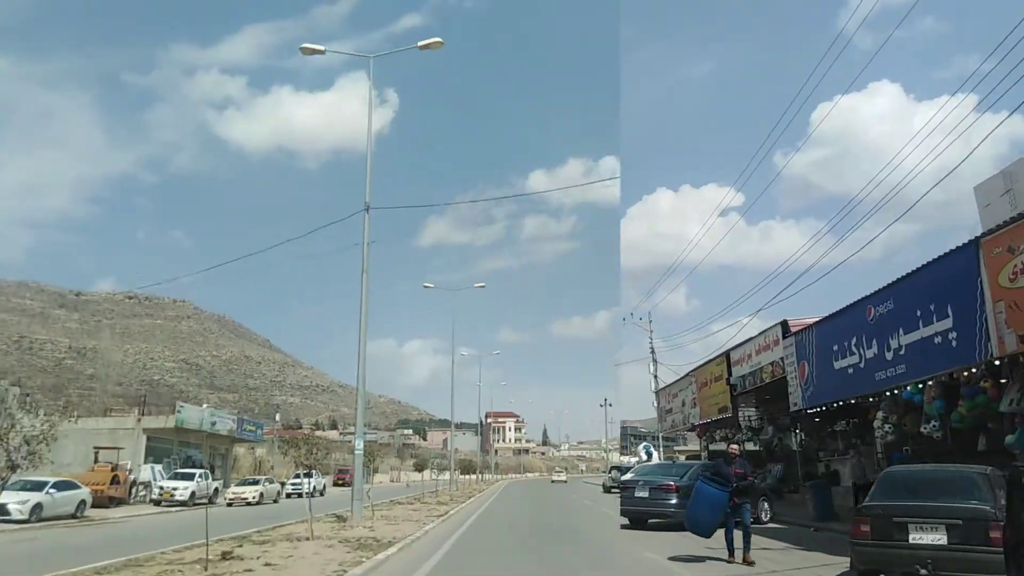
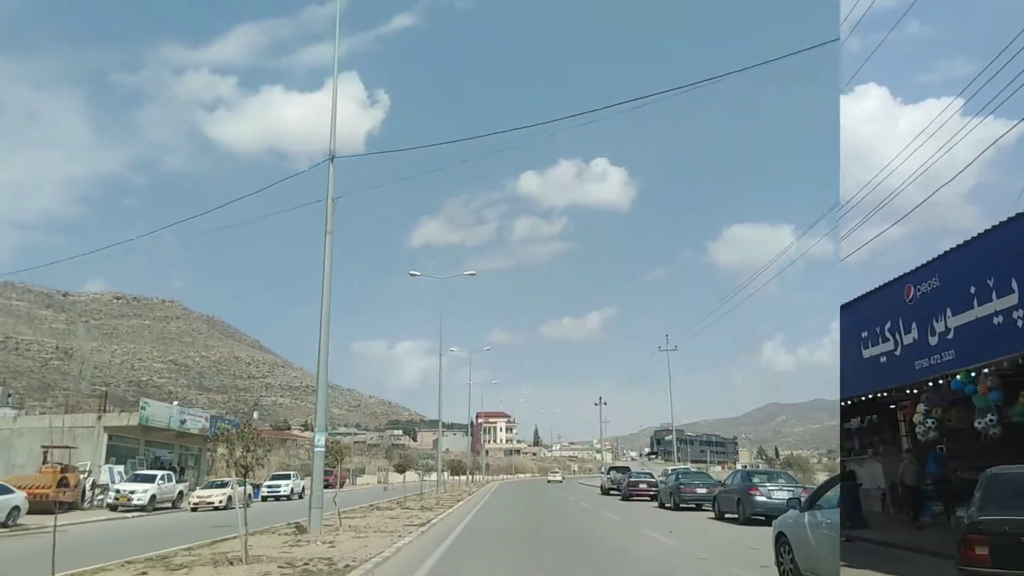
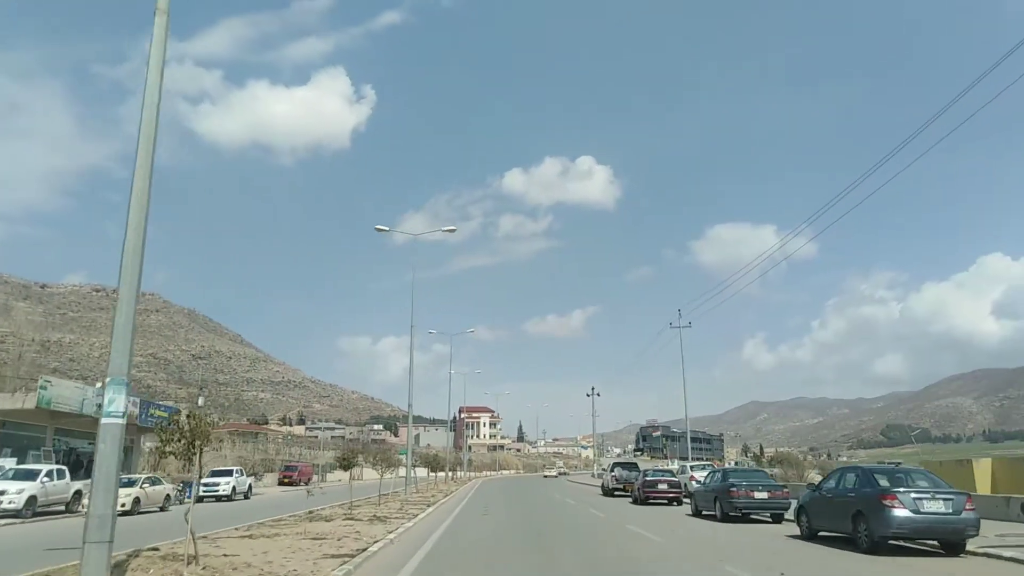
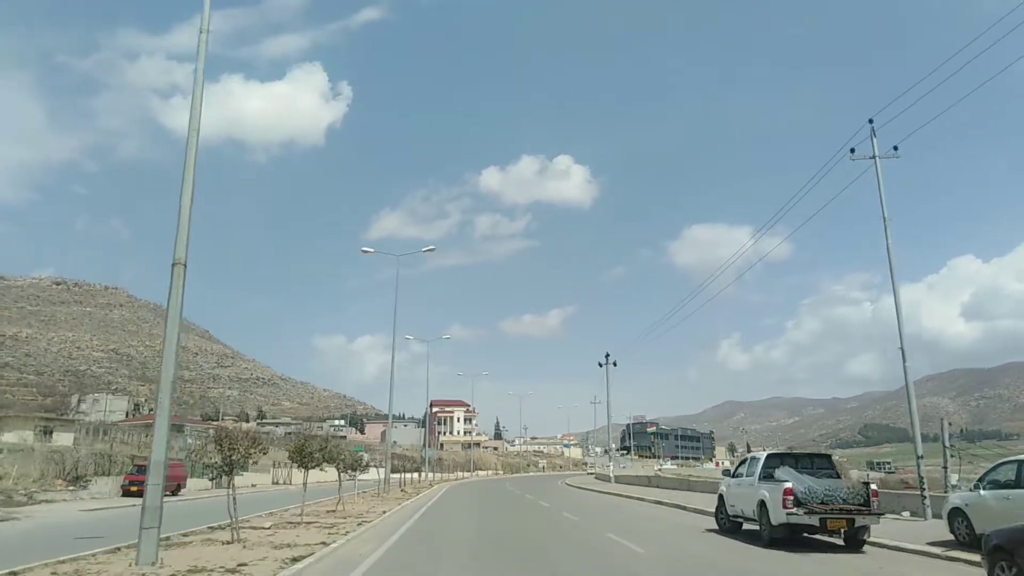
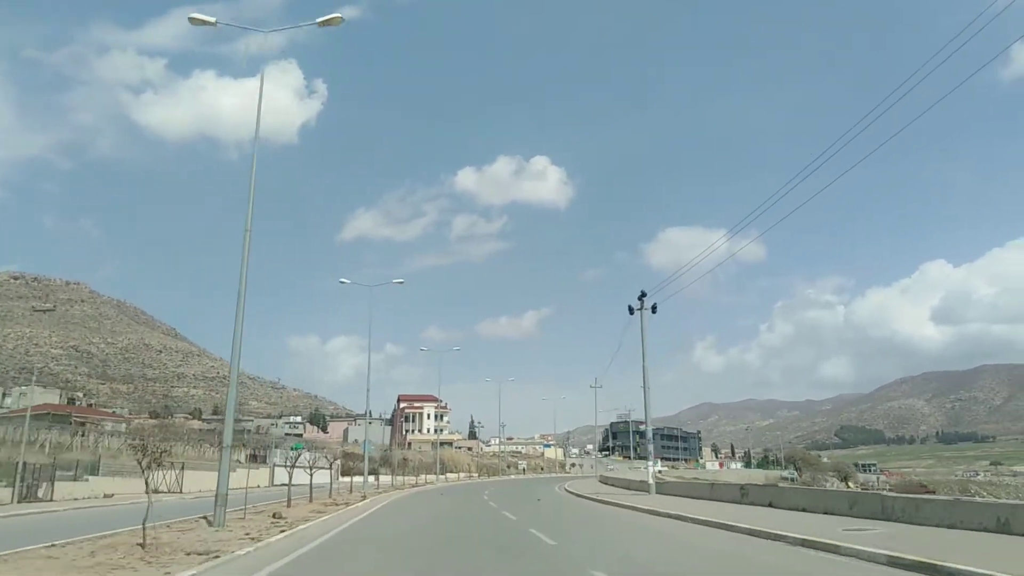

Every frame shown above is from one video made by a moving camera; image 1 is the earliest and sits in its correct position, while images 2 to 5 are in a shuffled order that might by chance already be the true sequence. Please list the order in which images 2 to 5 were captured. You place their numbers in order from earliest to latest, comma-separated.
2, 3, 4, 5
